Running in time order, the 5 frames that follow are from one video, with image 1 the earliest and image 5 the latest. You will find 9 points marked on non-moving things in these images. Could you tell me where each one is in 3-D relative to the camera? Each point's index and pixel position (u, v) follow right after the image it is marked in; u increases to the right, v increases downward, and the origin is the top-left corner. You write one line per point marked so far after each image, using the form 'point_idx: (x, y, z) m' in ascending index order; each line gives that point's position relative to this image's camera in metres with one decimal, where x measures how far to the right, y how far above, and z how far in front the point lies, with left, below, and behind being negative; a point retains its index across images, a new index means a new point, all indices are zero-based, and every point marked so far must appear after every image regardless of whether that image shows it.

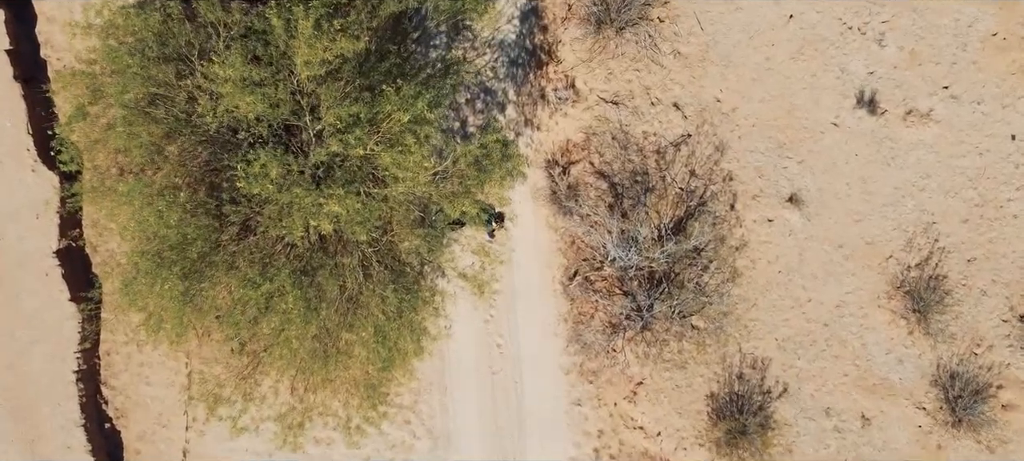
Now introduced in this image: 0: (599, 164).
0: (+1.4, +1.1, +12.8) m
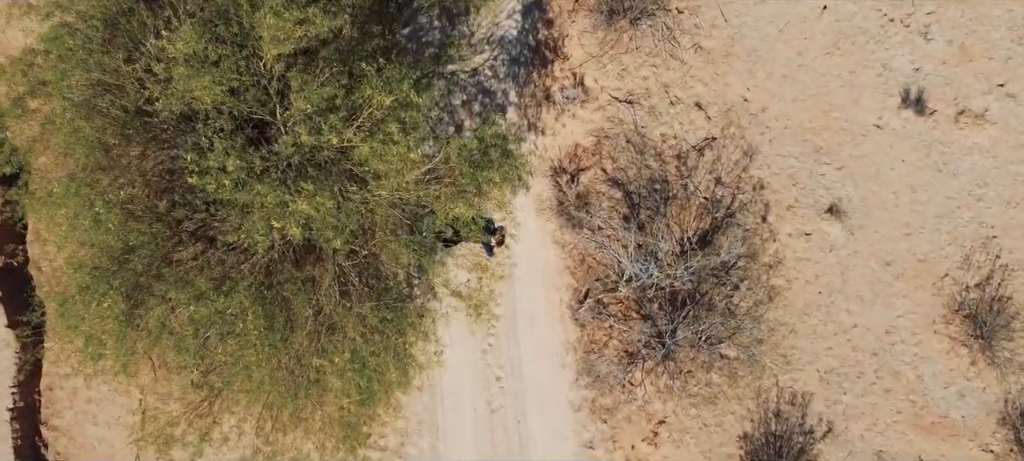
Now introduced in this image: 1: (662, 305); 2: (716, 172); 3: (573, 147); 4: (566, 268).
0: (+1.4, +0.8, +11.3) m
1: (+2.1, -1.0, +11.0) m
2: (+2.8, +0.8, +11.2) m
3: (+0.8, +1.1, +11.4) m
4: (+0.8, -0.5, +11.4) m
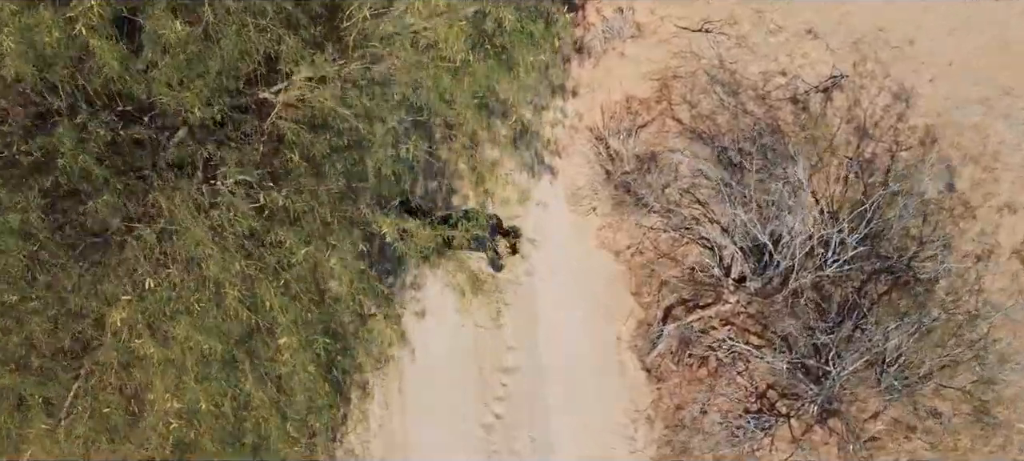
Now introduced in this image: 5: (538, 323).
0: (+1.6, +0.9, +7.0) m
1: (+2.2, -0.7, +6.2) m
2: (+3.0, +1.0, +7.0) m
3: (+1.0, +1.2, +7.2) m
4: (+0.9, -0.4, +6.7) m
5: (+0.2, -0.8, +6.7) m
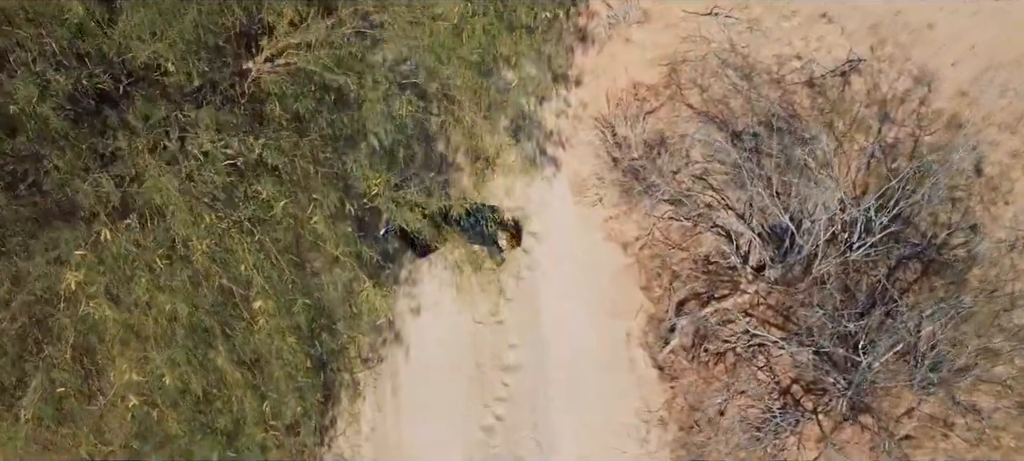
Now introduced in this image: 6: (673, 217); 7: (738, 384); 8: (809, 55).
0: (+1.6, +1.0, +6.7) m
1: (+2.3, -0.6, +5.8) m
2: (+3.0, +1.0, +6.6) m
3: (+1.0, +1.2, +6.9) m
4: (+0.9, -0.3, +6.3) m
5: (+0.2, -0.7, +6.3) m
6: (+1.2, +0.1, +6.3) m
7: (+1.6, -1.1, +5.9) m
8: (+2.5, +1.5, +6.8) m
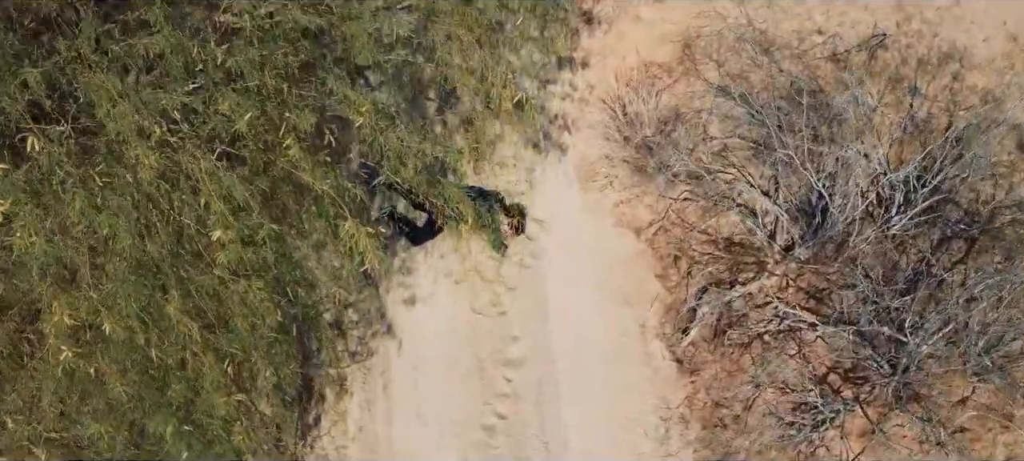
0: (+1.6, +1.1, +6.2) m
1: (+2.3, -0.4, +5.2) m
2: (+3.0, +1.2, +6.1) m
3: (+1.0, +1.3, +6.4) m
4: (+1.0, -0.2, +5.8) m
5: (+0.3, -0.5, +5.7) m
6: (+1.3, +0.3, +5.8) m
7: (+1.6, -1.0, +5.3) m
8: (+2.5, +1.6, +6.4) m
